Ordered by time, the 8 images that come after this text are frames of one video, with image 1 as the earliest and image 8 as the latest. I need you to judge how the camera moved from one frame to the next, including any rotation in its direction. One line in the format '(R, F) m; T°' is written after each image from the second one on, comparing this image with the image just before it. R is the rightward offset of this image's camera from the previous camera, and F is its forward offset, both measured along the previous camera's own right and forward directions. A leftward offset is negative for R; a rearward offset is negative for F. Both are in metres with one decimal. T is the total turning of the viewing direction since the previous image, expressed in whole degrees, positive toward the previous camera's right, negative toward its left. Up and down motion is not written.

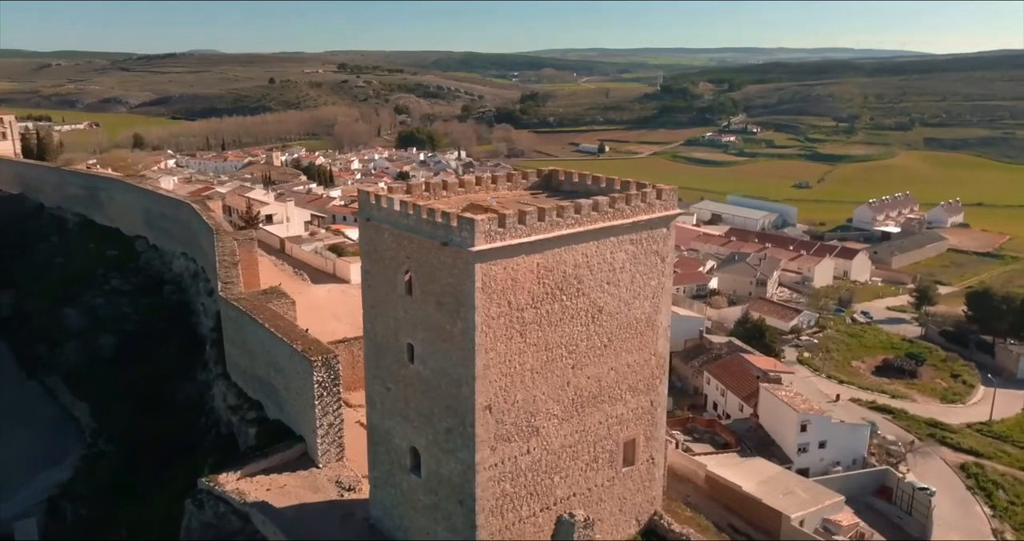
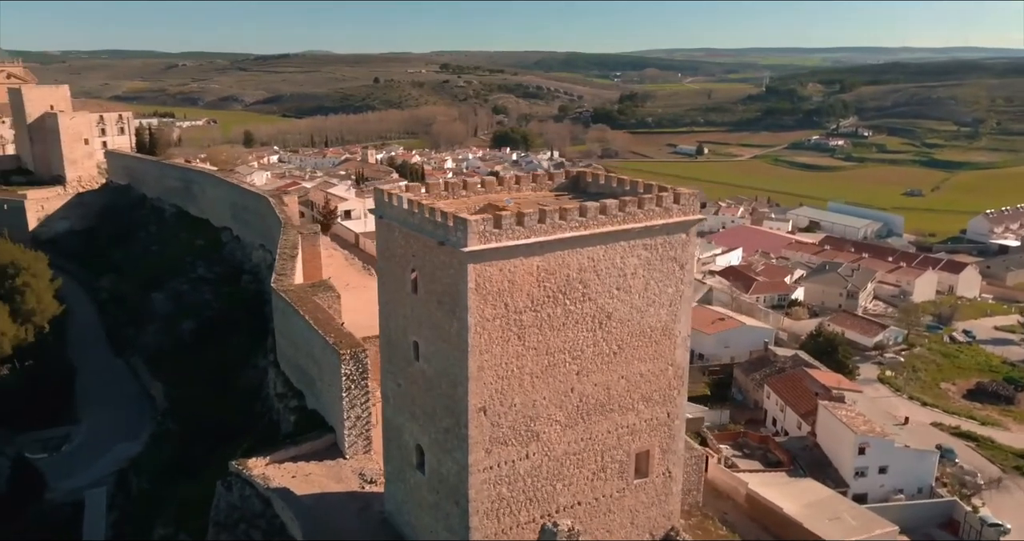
(+0.9, +0.1) m; -7°
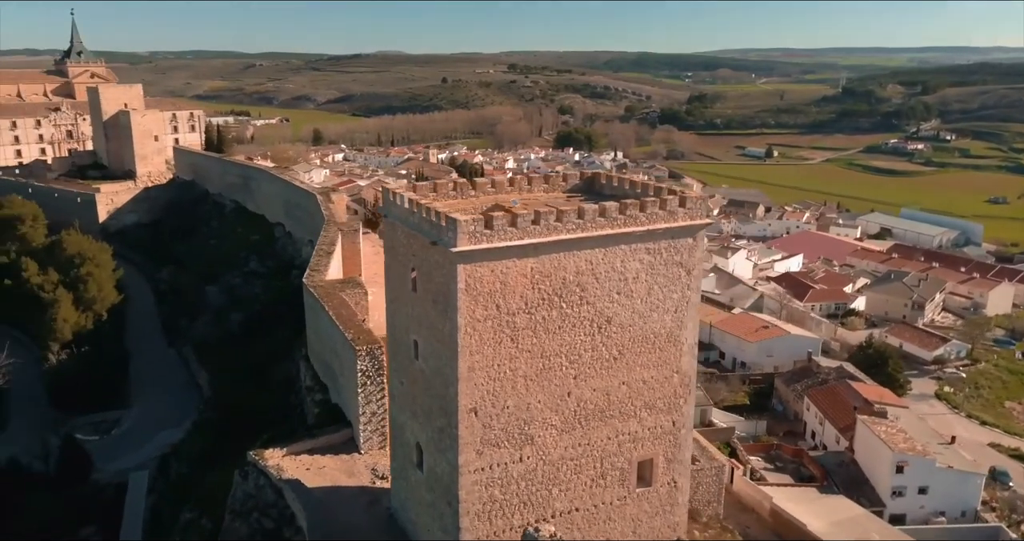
(+0.7, +0.1) m; -5°
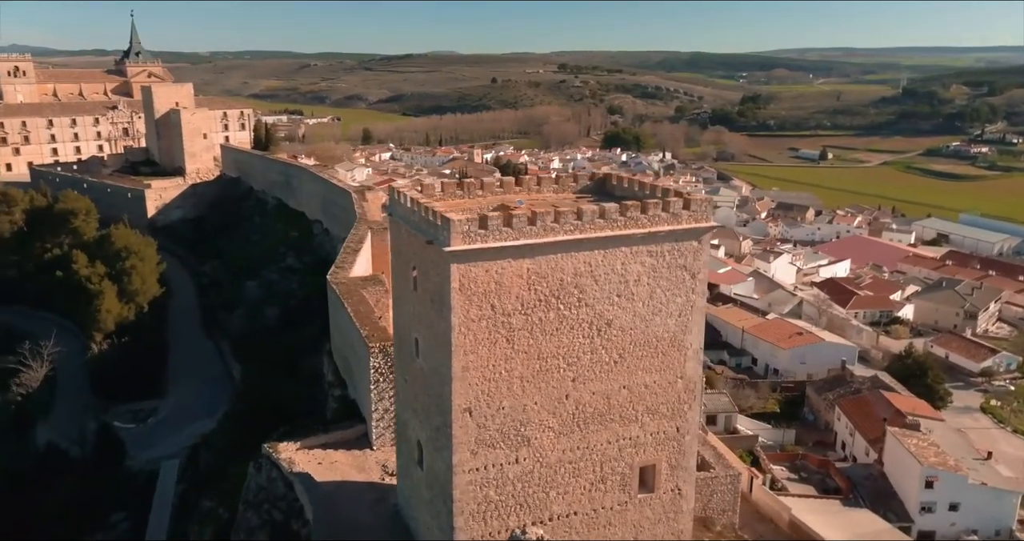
(+0.5, +0.1) m; -4°
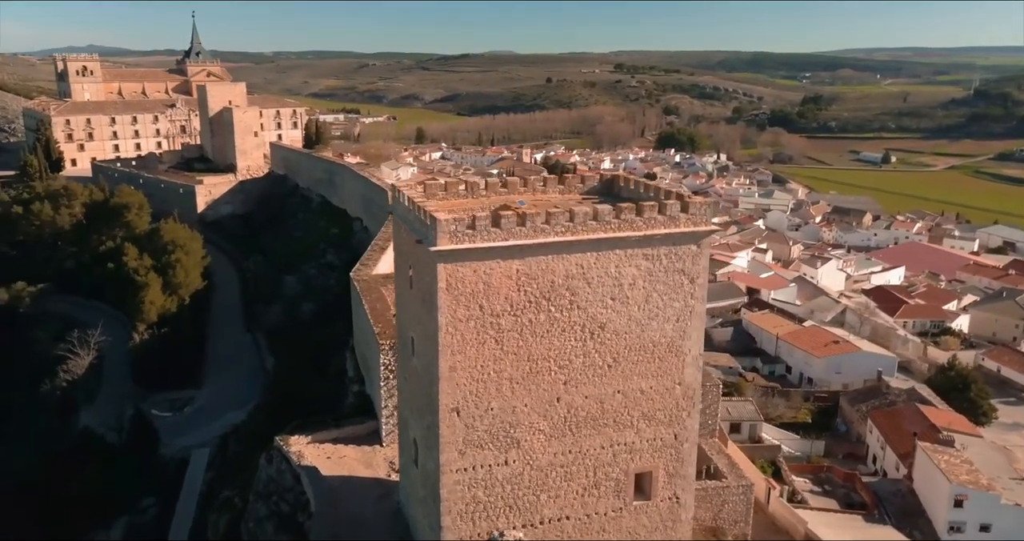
(+0.6, +0.1) m; -4°
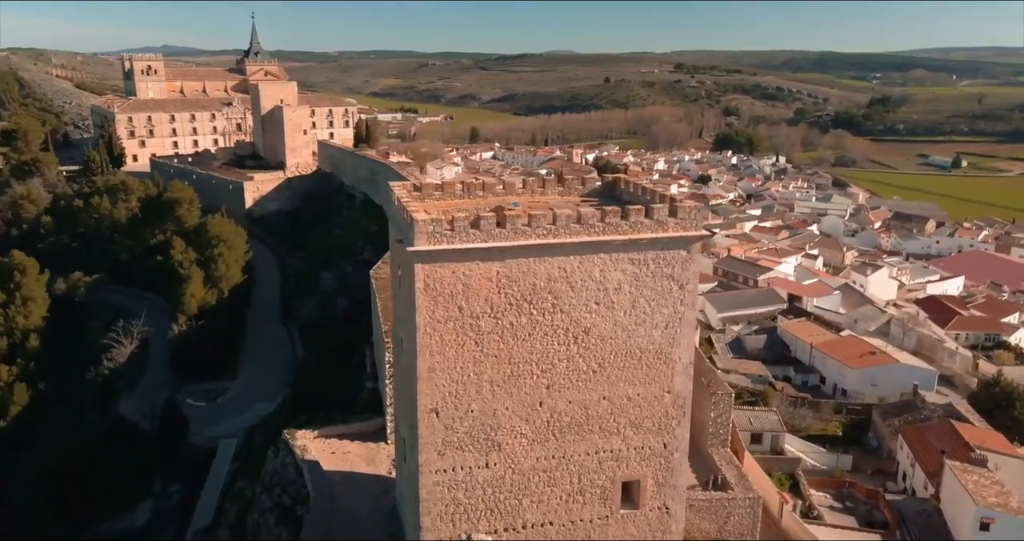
(+0.7, +0.1) m; -4°
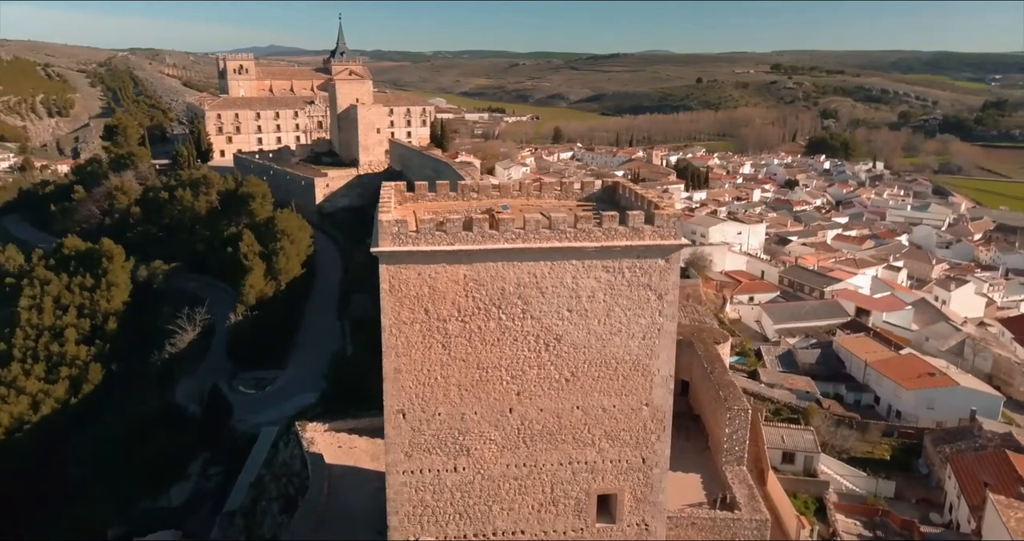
(+1.1, +0.2) m; -7°
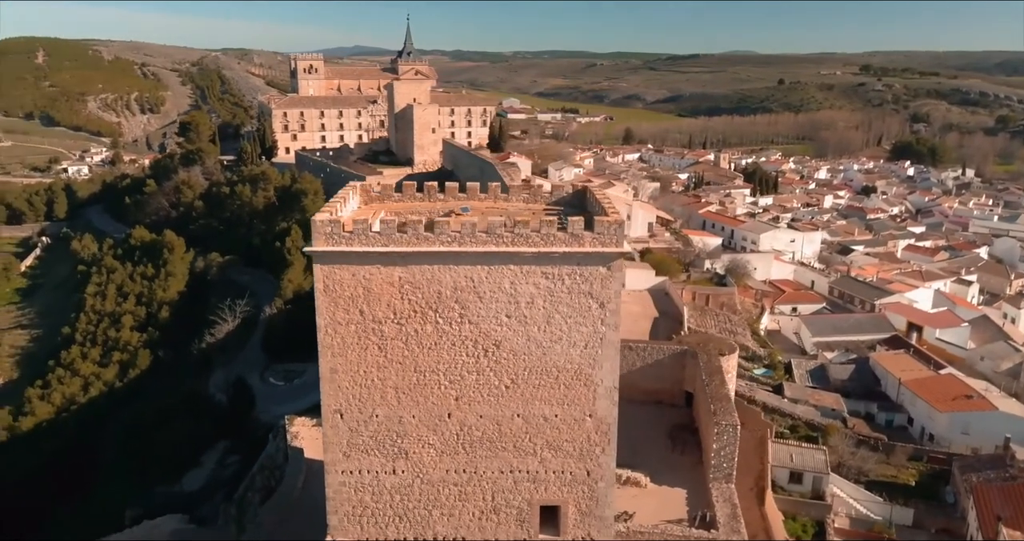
(+1.3, +0.2) m; -6°
